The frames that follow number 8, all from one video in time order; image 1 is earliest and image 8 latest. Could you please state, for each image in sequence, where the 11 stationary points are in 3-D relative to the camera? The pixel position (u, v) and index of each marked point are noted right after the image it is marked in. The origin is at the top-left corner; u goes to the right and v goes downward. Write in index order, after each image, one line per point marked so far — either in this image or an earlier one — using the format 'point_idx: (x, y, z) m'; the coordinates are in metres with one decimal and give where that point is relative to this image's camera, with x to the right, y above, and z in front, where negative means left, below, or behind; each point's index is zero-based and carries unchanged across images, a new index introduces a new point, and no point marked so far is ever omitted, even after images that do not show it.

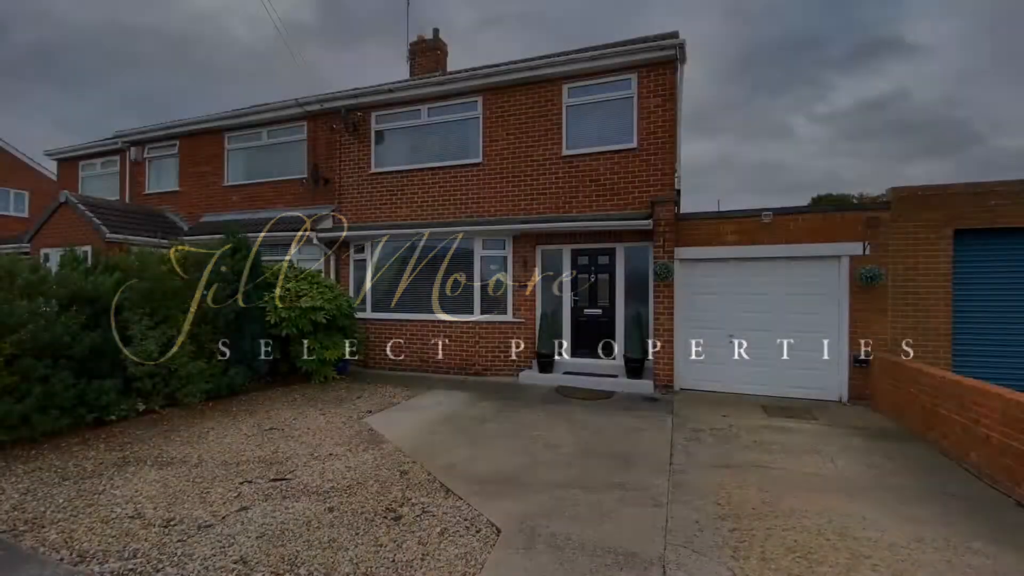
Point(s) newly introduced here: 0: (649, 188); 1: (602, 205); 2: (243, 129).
0: (+2.2, +1.6, +7.7) m
1: (+1.5, +1.4, +7.9) m
2: (-6.2, +3.7, +10.9) m
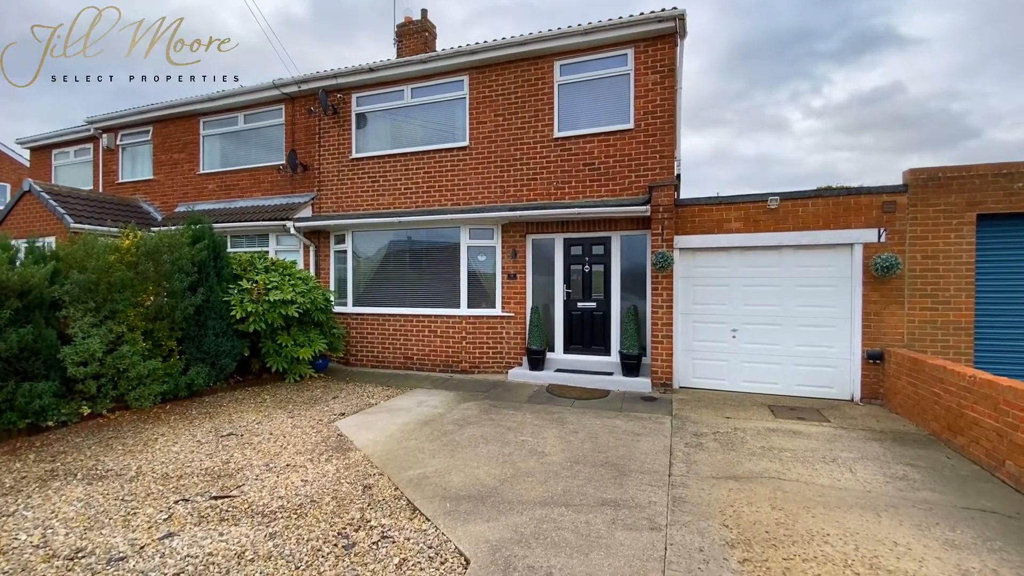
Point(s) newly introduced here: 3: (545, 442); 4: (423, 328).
0: (+2.0, +1.8, +7.1) m
1: (+1.3, +1.5, +7.4) m
2: (-6.4, +3.8, +10.3) m
3: (+0.3, -1.5, +4.7) m
4: (-1.6, -0.7, +8.1) m
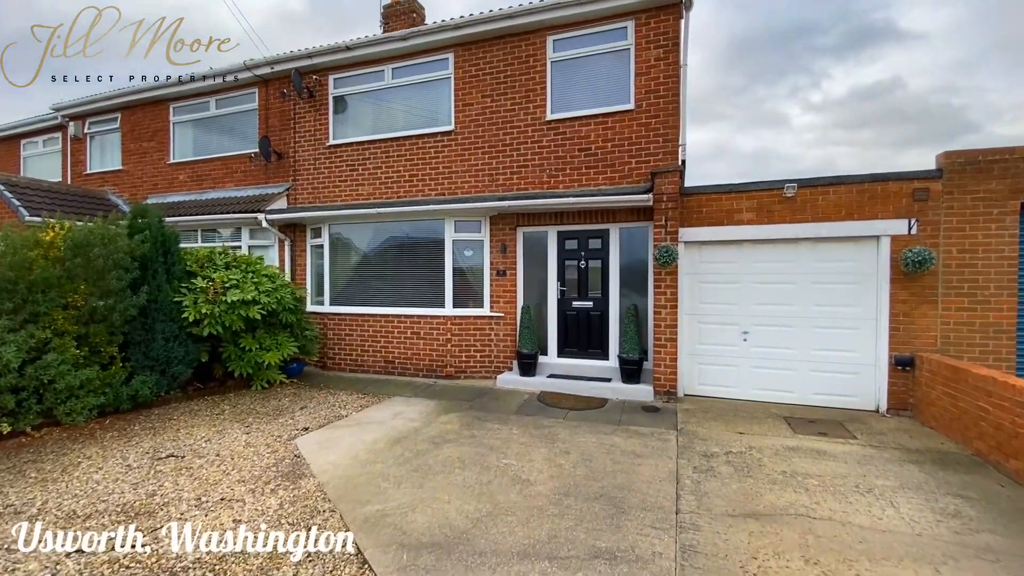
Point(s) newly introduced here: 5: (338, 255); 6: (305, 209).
0: (+1.9, +1.8, +6.4) m
1: (+1.2, +1.6, +6.7) m
2: (-6.6, +3.9, +9.6) m
3: (+0.2, -1.5, +4.0) m
4: (-1.7, -0.7, +7.5) m
5: (-3.0, +0.6, +8.1) m
6: (-3.5, +1.3, +8.0) m
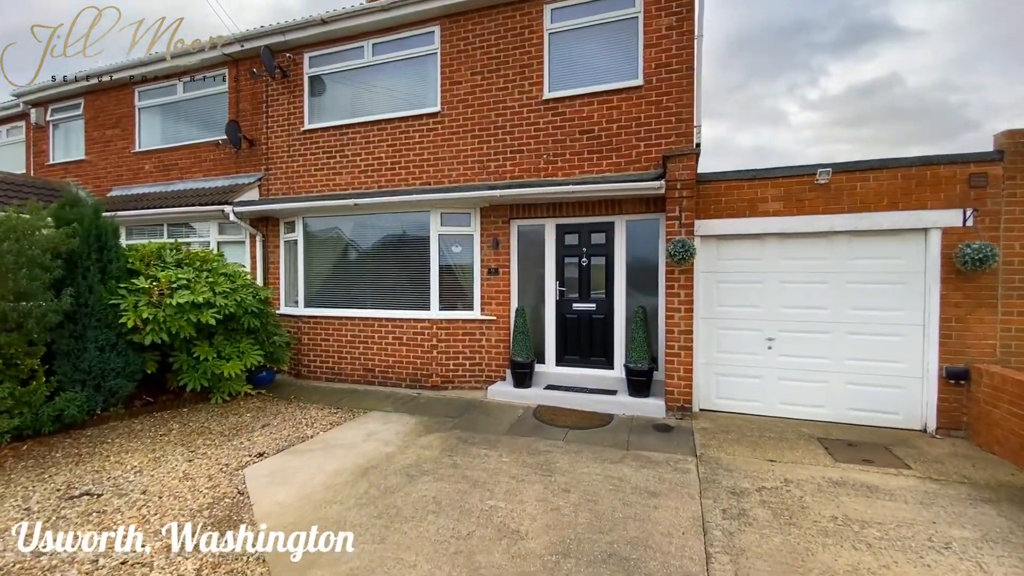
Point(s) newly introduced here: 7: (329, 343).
0: (+1.8, +1.8, +5.7) m
1: (+1.1, +1.6, +5.9) m
2: (-6.7, +3.9, +8.8) m
3: (+0.1, -1.5, +3.3) m
4: (-1.8, -0.7, +6.7) m
5: (-3.1, +0.6, +7.3) m
6: (-3.6, +1.3, +7.2) m
7: (-2.7, -0.8, +7.1) m
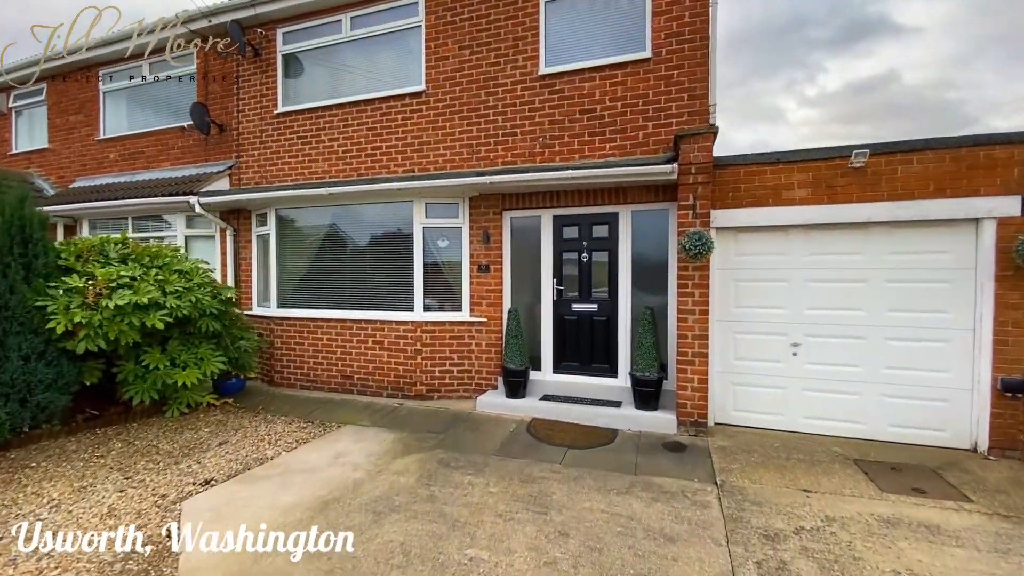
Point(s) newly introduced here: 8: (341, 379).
0: (+1.7, +1.8, +5.0) m
1: (+1.0, +1.6, +5.3) m
2: (-6.8, +3.9, +8.2) m
3: (0.0, -1.5, +2.6) m
4: (-1.9, -0.6, +6.1) m
5: (-3.2, +0.6, +6.7) m
6: (-3.7, +1.4, +6.6) m
7: (-2.8, -0.8, +6.4) m
8: (-2.2, -1.2, +6.2) m
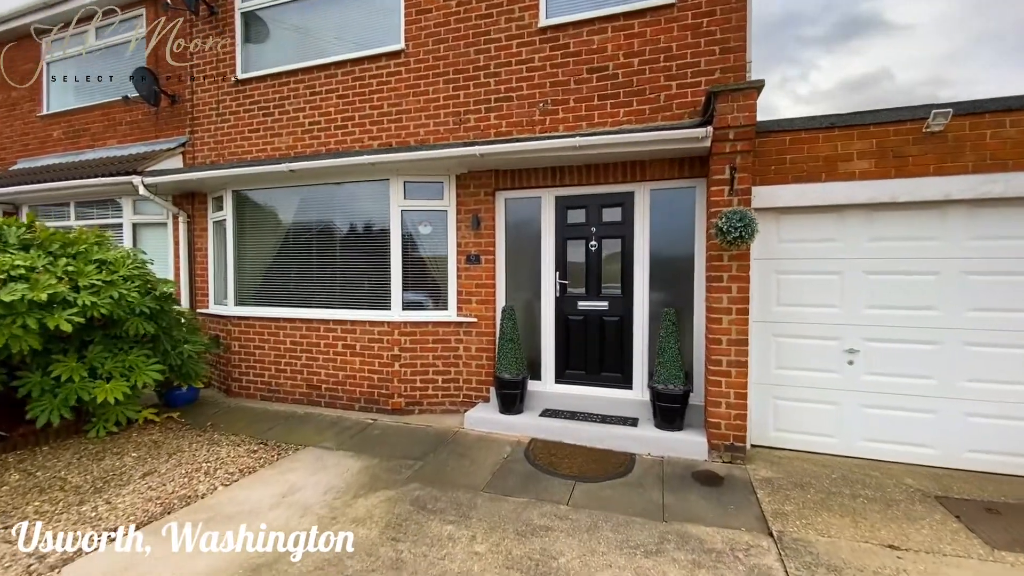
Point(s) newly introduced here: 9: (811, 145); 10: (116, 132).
0: (+1.6, +1.9, +4.1) m
1: (+0.9, +1.6, +4.4) m
2: (-6.8, +4.0, +7.2) m
3: (0.0, -1.5, +1.8) m
4: (-2.0, -0.6, +5.2) m
5: (-3.3, +0.6, +5.8) m
6: (-3.8, +1.4, +5.7) m
7: (-2.9, -0.7, +5.5) m
8: (-2.3, -1.1, +5.3) m
9: (+2.4, +1.2, +3.9) m
10: (-5.7, +2.2, +6.8) m
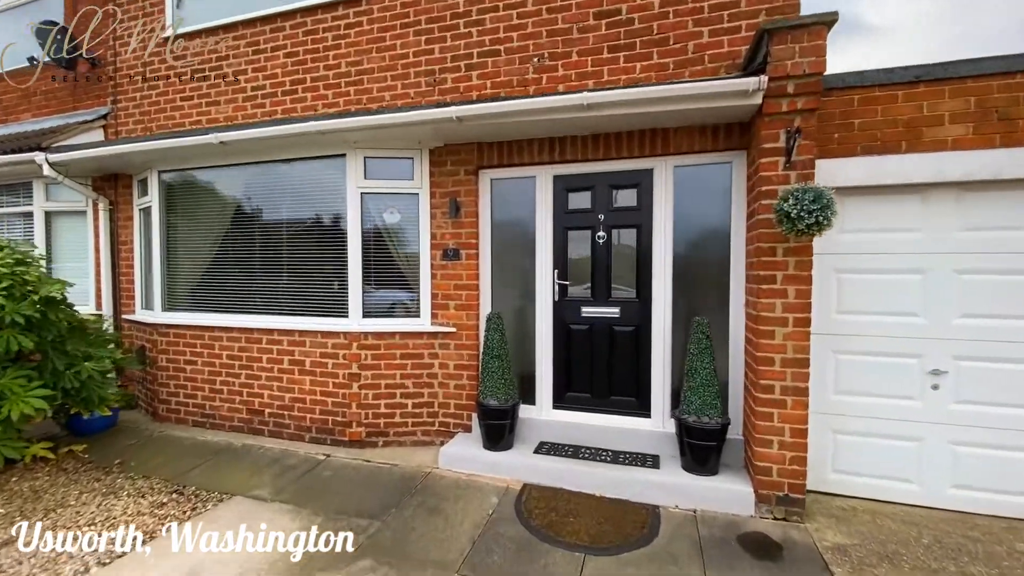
0: (+1.5, +1.8, +3.2) m
1: (+0.8, +1.6, +3.5) m
2: (-7.0, +4.0, +6.1) m
3: (-0.1, -1.5, +0.9) m
4: (-2.1, -0.6, +4.2) m
5: (-3.4, +0.6, +4.8) m
6: (-3.9, +1.4, +4.6) m
7: (-3.0, -0.8, +4.5) m
8: (-2.4, -1.1, +4.3) m
9: (+2.3, +1.1, +3.0) m
10: (-5.8, +2.2, +5.7) m
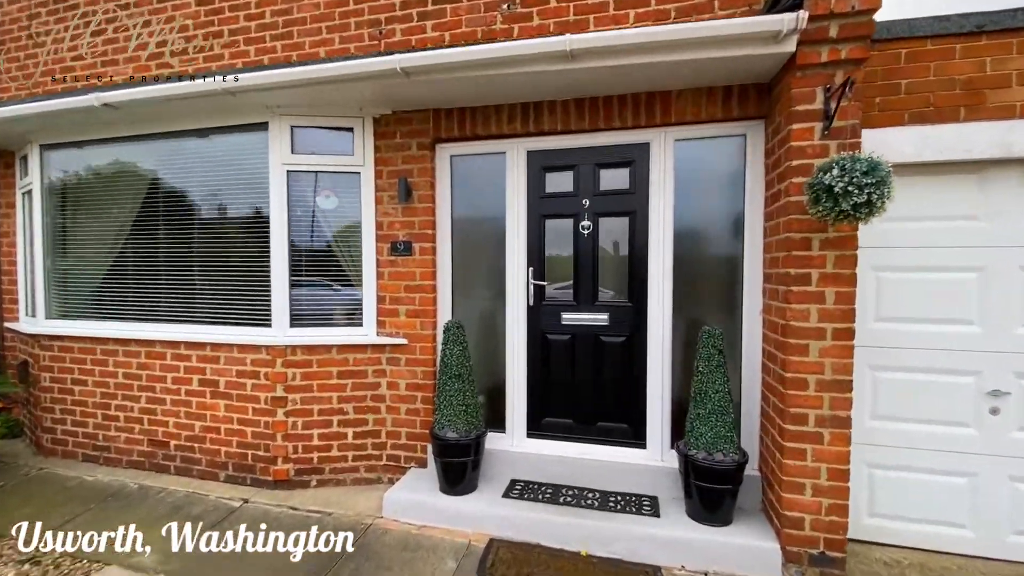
0: (+1.3, +1.8, +2.6) m
1: (+0.6, +1.6, +2.8) m
2: (-7.3, +3.9, +5.0) m
3: (-0.1, -1.5, +0.2) m
4: (-2.3, -0.6, +3.4) m
5: (-3.7, +0.6, +3.9) m
6: (-4.2, +1.4, +3.7) m
7: (-3.3, -0.8, +3.7) m
8: (-2.7, -1.2, +3.5) m
9: (+2.2, +1.1, +2.4) m
10: (-6.1, +2.2, +4.7) m
